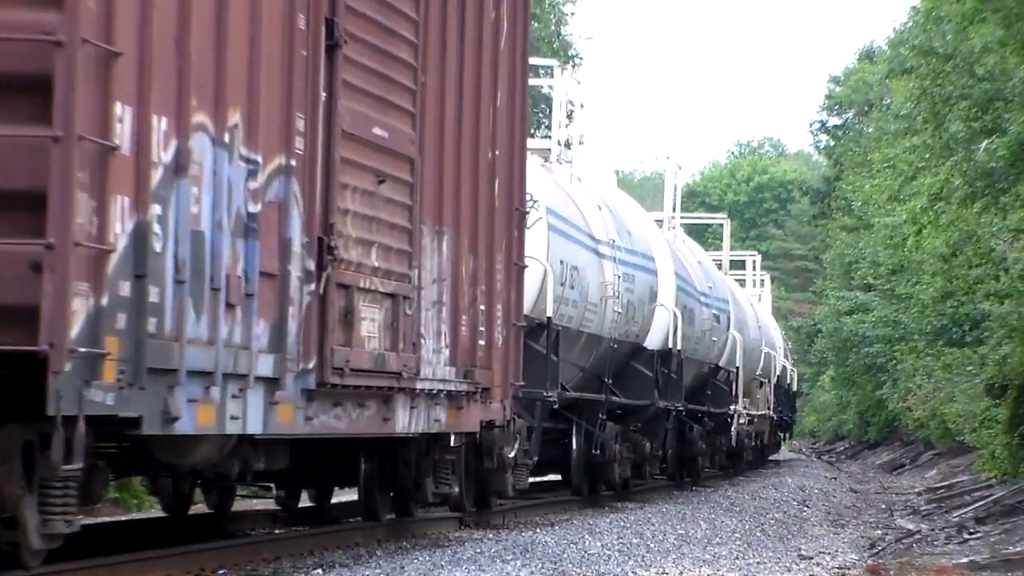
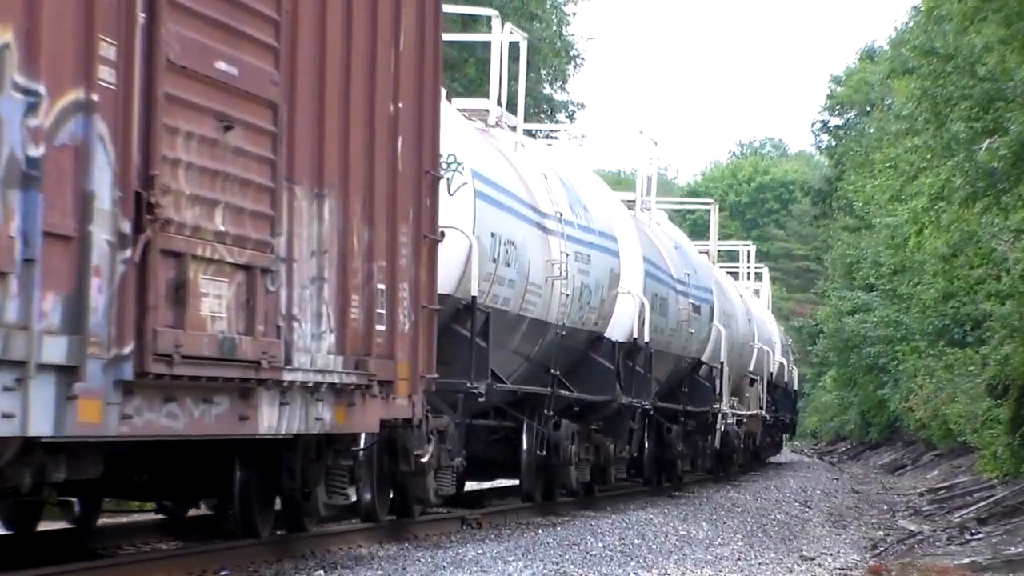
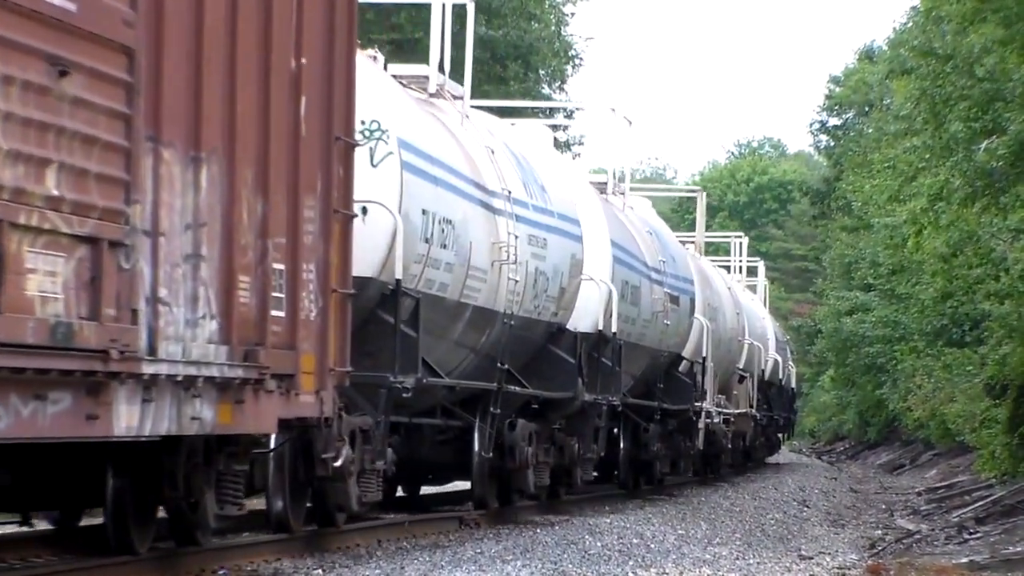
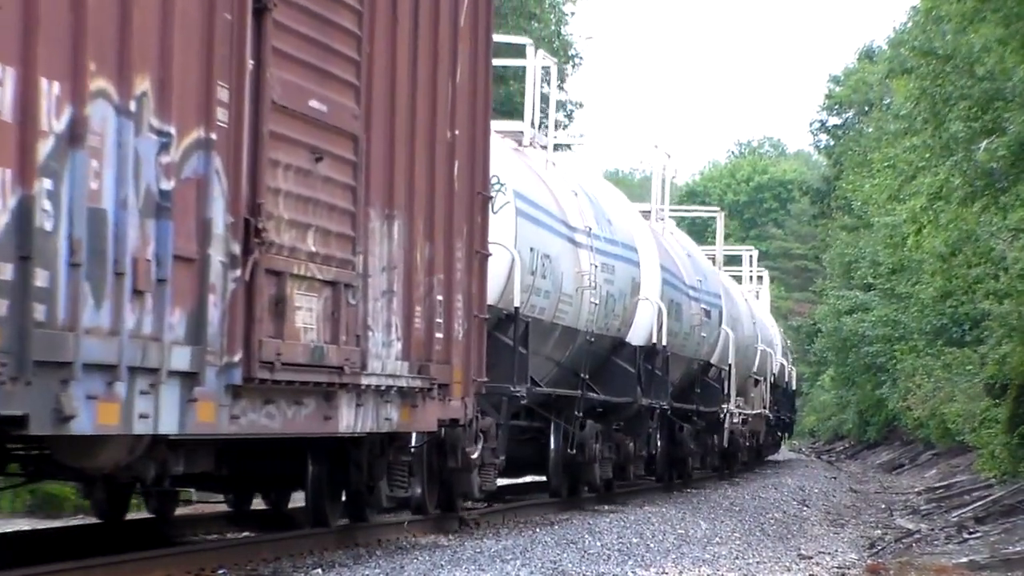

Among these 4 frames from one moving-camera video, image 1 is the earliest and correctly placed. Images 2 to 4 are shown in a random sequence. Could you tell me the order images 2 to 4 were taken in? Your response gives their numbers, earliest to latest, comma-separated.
4, 2, 3
